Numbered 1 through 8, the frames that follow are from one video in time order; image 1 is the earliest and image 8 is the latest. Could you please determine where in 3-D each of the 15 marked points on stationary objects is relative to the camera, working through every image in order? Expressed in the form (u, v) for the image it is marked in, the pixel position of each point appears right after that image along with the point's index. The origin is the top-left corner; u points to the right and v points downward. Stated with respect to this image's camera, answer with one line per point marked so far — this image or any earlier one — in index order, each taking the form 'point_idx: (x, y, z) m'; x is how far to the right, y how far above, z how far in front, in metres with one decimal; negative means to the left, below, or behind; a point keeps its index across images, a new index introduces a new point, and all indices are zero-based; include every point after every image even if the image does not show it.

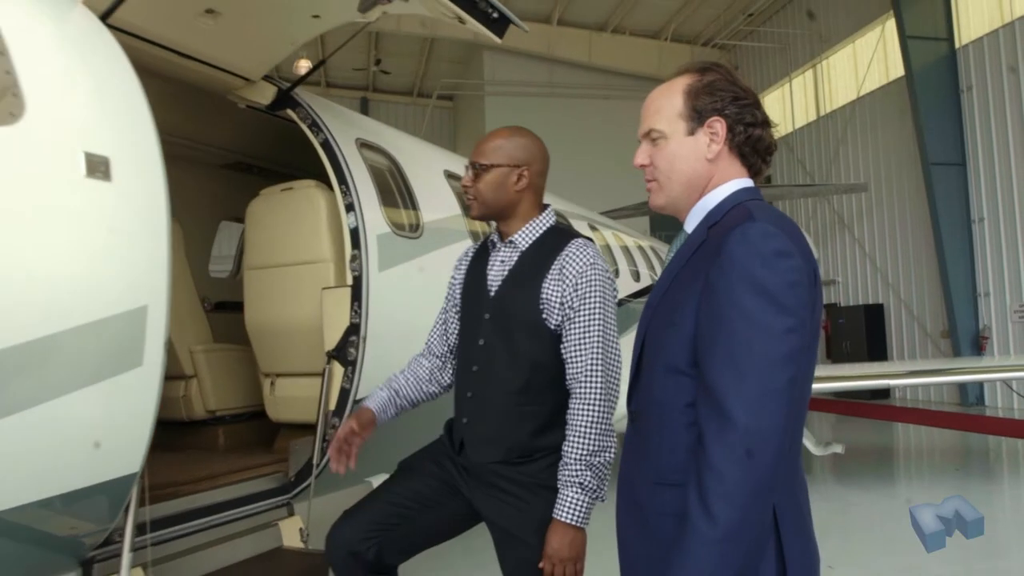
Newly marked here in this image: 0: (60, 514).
0: (-1.1, -0.5, +1.6) m
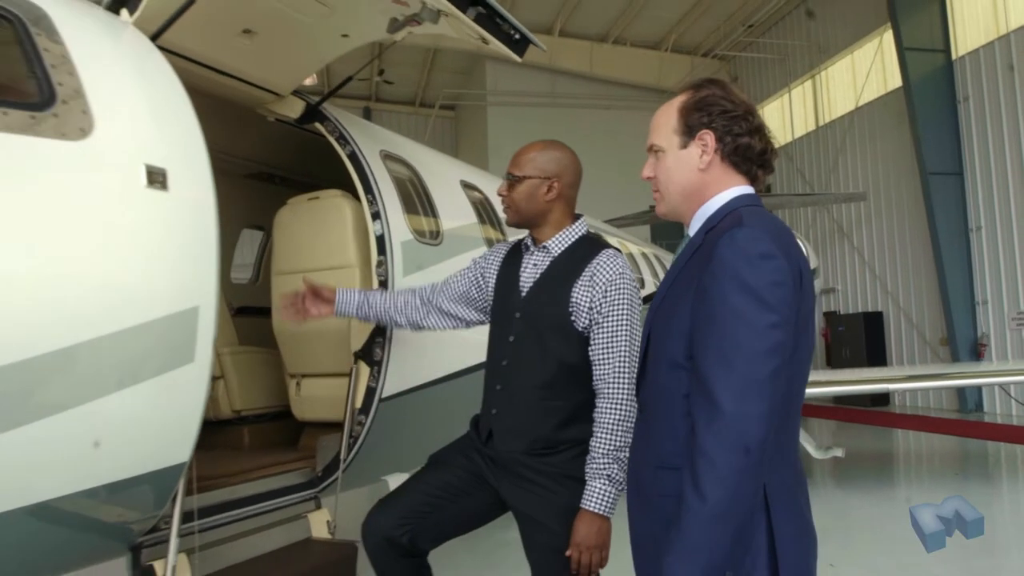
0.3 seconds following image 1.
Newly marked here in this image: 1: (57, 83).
0: (-1.0, -0.5, +1.7) m
1: (-1.0, +0.5, +1.7) m
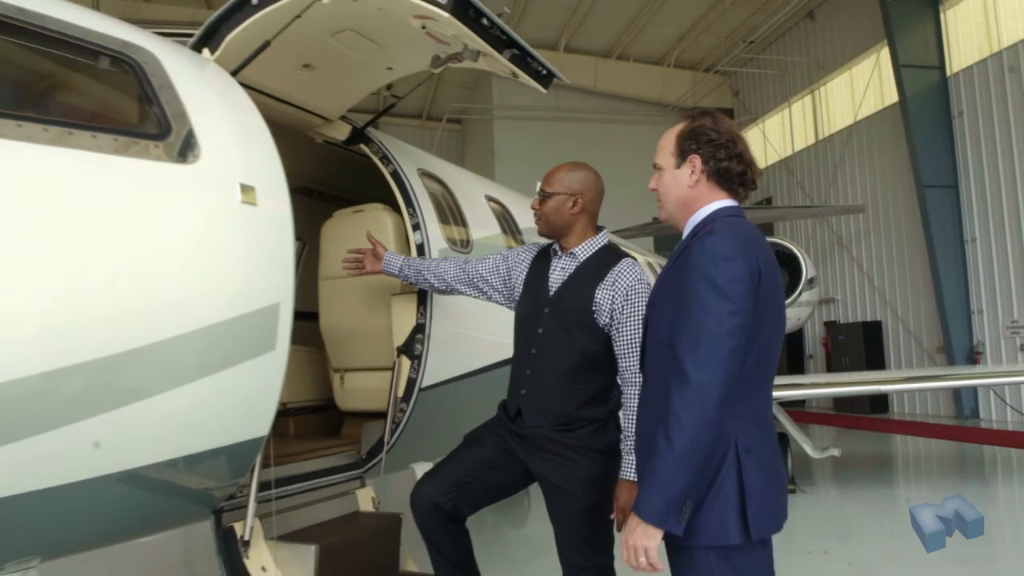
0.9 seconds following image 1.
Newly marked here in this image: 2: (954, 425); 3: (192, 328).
0: (-0.9, -0.5, +2.0) m
1: (-0.9, +0.5, +2.0) m
2: (+6.1, -1.9, +10.4) m
3: (-0.9, -0.1, +1.8) m
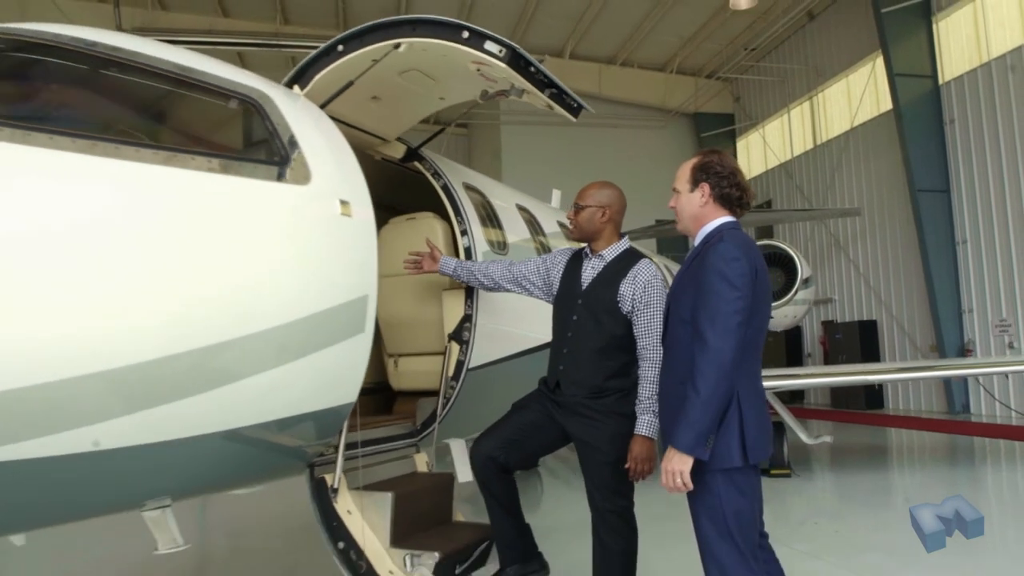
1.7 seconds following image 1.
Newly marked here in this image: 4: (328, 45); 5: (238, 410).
0: (-0.8, -0.5, +2.5) m
1: (-0.8, +0.5, +2.5) m
2: (+6.3, -1.9, +10.9) m
3: (-0.7, -0.1, +2.3) m
4: (-0.7, +0.9, +2.7) m
5: (-0.8, -0.4, +2.3) m
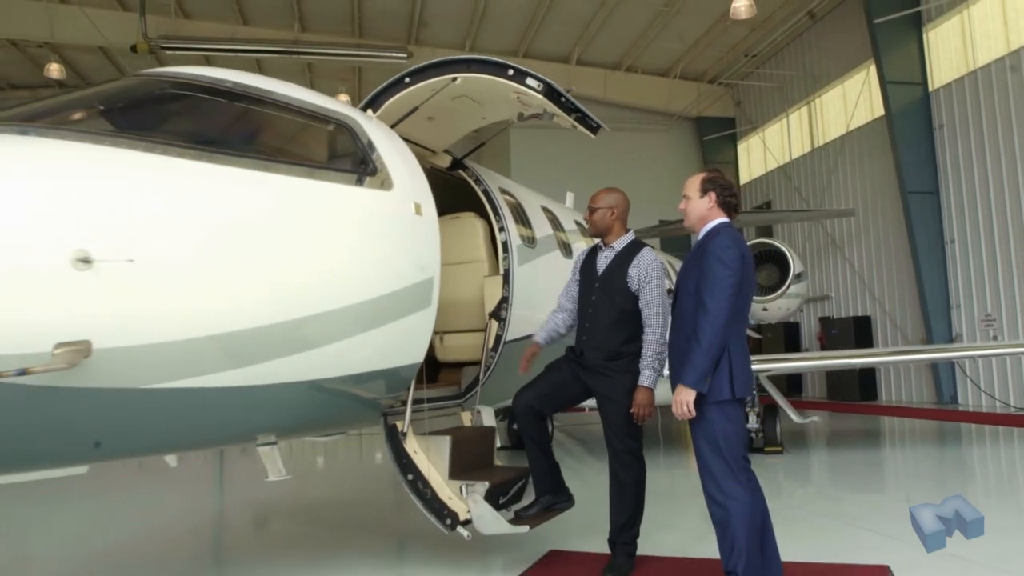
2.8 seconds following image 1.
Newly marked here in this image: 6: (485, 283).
0: (-0.6, -0.4, +3.2) m
1: (-0.6, +0.5, +3.2) m
2: (+6.5, -1.9, +11.5) m
3: (-0.6, 0.0, +2.9) m
4: (-0.5, +0.9, +3.3) m
5: (-0.7, -0.3, +2.9) m
6: (-0.2, 0.0, +4.1) m
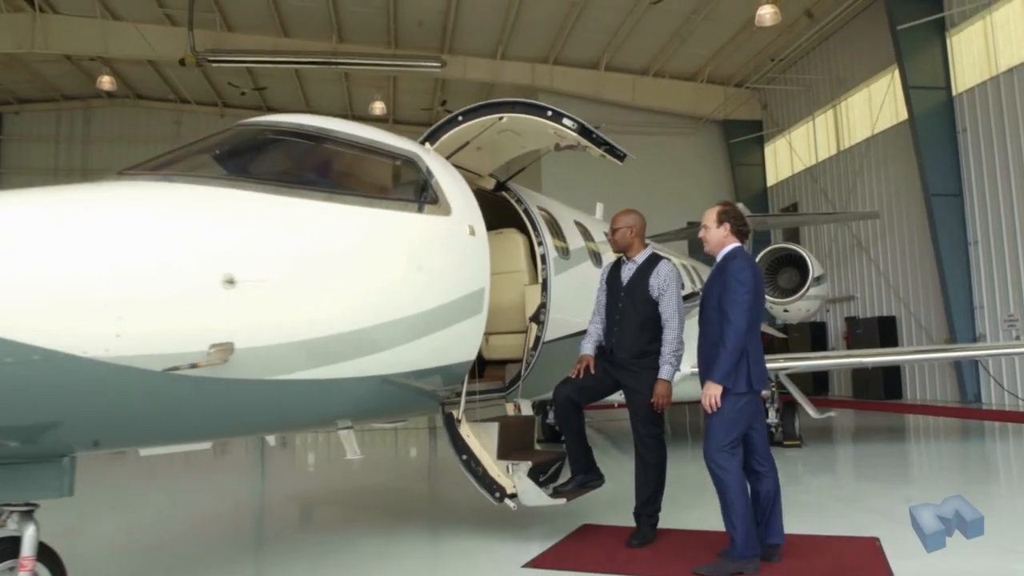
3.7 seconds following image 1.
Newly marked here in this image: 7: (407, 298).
0: (-0.5, -0.5, +3.7) m
1: (-0.4, +0.5, +3.7) m
2: (+7.0, -1.9, +11.8) m
3: (-0.4, -0.1, +3.5) m
4: (-0.3, +0.9, +3.9) m
5: (-0.5, -0.3, +3.5) m
6: (+0.1, 0.0, +4.7) m
7: (-0.5, 0.0, +3.4) m
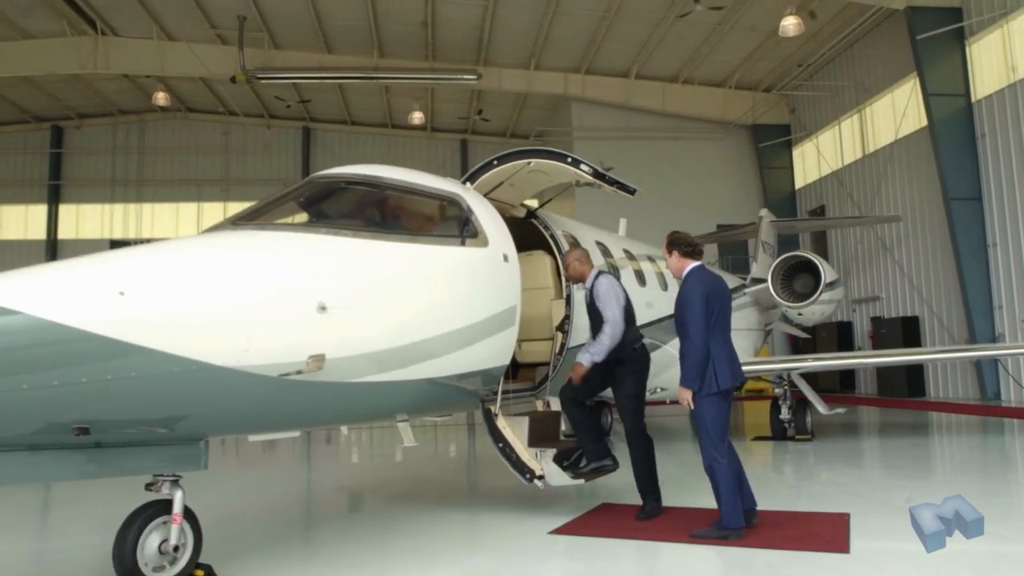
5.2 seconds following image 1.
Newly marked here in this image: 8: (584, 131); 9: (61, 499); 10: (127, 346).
0: (-0.3, -0.6, +4.5) m
1: (-0.3, +0.4, +4.5) m
2: (+7.5, -1.9, +12.2) m
3: (-0.3, -0.2, +4.3) m
4: (-0.2, +0.8, +4.7) m
5: (-0.4, -0.4, +4.3) m
6: (+0.3, -0.1, +5.4) m
7: (-0.3, -0.1, +4.1) m
8: (+1.8, +3.9, +18.7) m
9: (-4.3, -2.0, +7.1) m
10: (-1.5, -0.2, +3.0) m
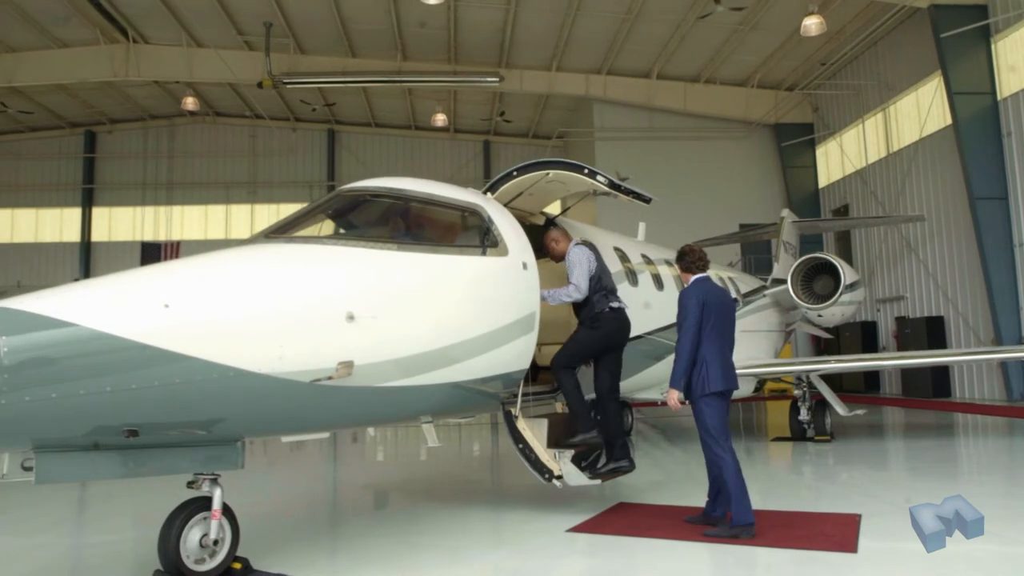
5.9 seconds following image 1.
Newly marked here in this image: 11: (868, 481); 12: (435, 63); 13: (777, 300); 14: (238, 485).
0: (-0.2, -0.6, +4.7) m
1: (-0.2, +0.4, +4.7) m
2: (+7.9, -1.9, +12.2) m
3: (-0.1, -0.2, +4.4) m
4: (0.0, +0.7, +4.8) m
5: (-0.2, -0.5, +4.4) m
6: (+0.4, -0.2, +5.6) m
7: (-0.2, -0.2, +4.3) m
8: (+2.3, +3.9, +18.8) m
9: (-4.0, -2.0, +7.4) m
10: (-1.4, -0.3, +3.2) m
11: (+3.5, -1.9, +7.6) m
12: (-1.8, +5.4, +18.1) m
13: (+3.7, -0.2, +10.4) m
14: (-3.1, -2.2, +8.5) m
